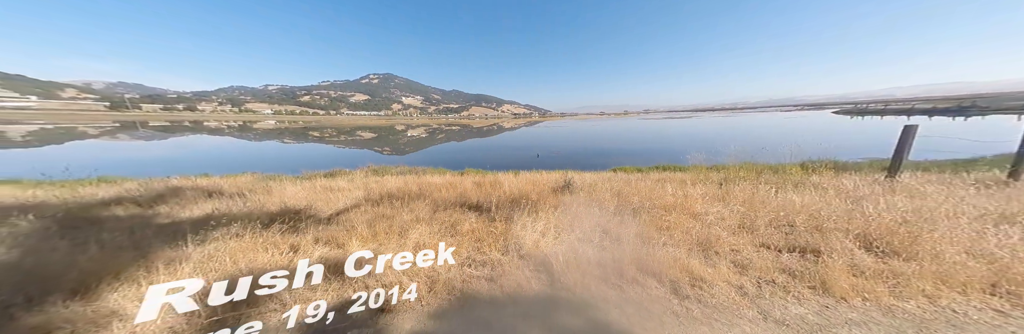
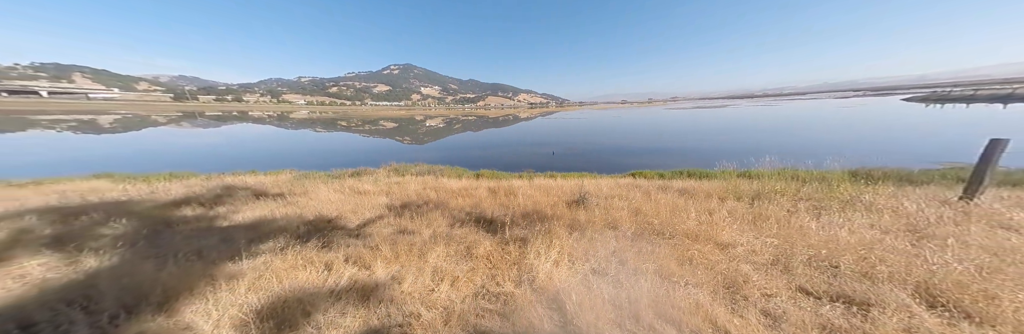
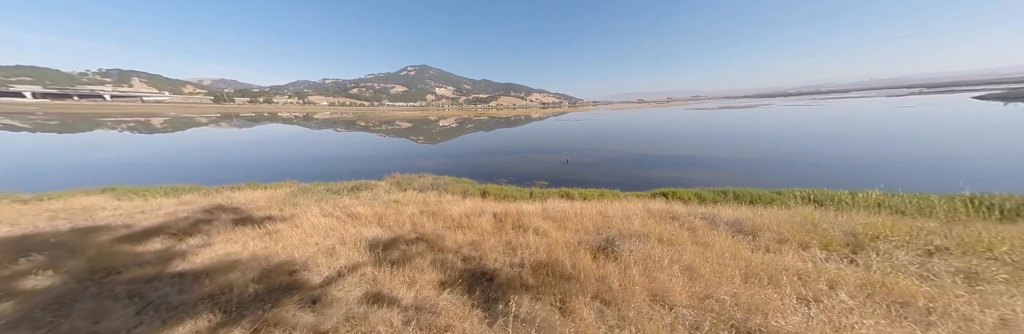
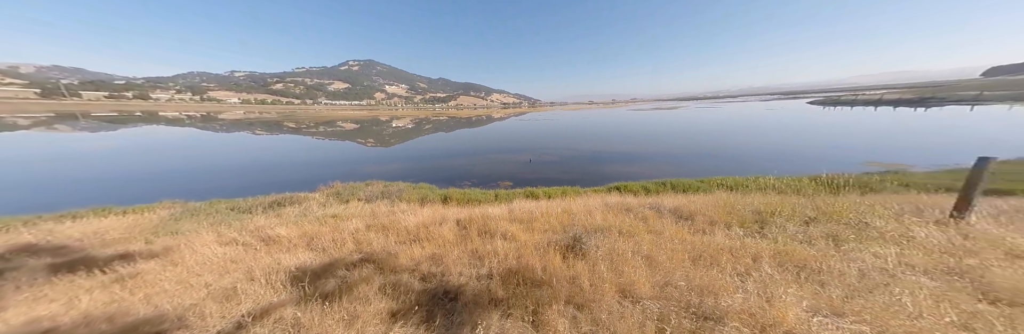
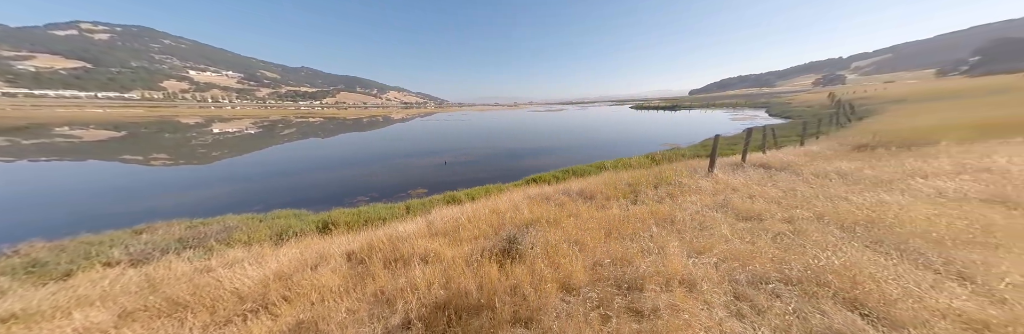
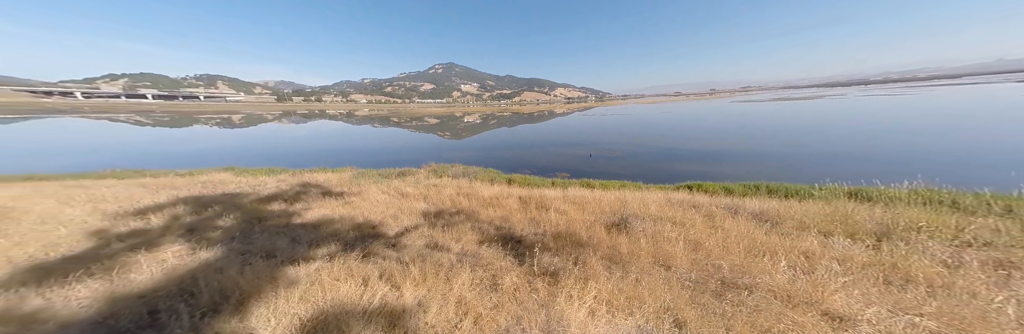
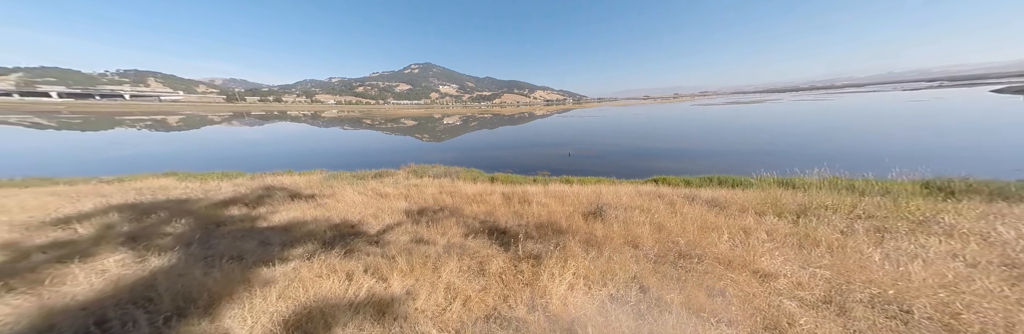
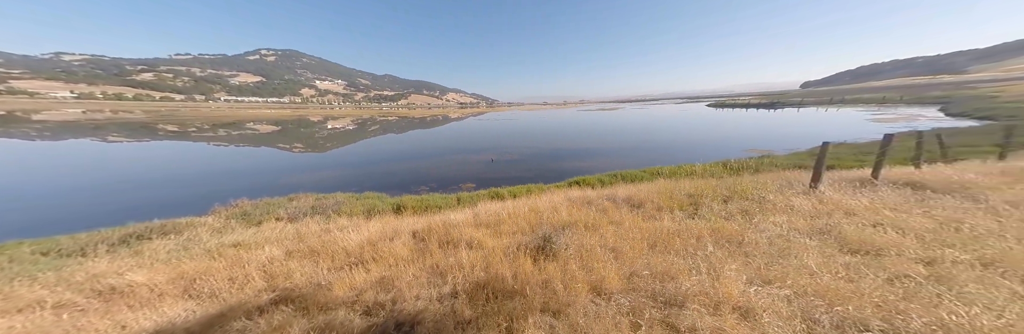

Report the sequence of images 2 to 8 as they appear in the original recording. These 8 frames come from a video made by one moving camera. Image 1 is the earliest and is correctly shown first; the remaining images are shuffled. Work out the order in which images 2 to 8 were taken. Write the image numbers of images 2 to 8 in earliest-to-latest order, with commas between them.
2, 7, 6, 3, 4, 8, 5
